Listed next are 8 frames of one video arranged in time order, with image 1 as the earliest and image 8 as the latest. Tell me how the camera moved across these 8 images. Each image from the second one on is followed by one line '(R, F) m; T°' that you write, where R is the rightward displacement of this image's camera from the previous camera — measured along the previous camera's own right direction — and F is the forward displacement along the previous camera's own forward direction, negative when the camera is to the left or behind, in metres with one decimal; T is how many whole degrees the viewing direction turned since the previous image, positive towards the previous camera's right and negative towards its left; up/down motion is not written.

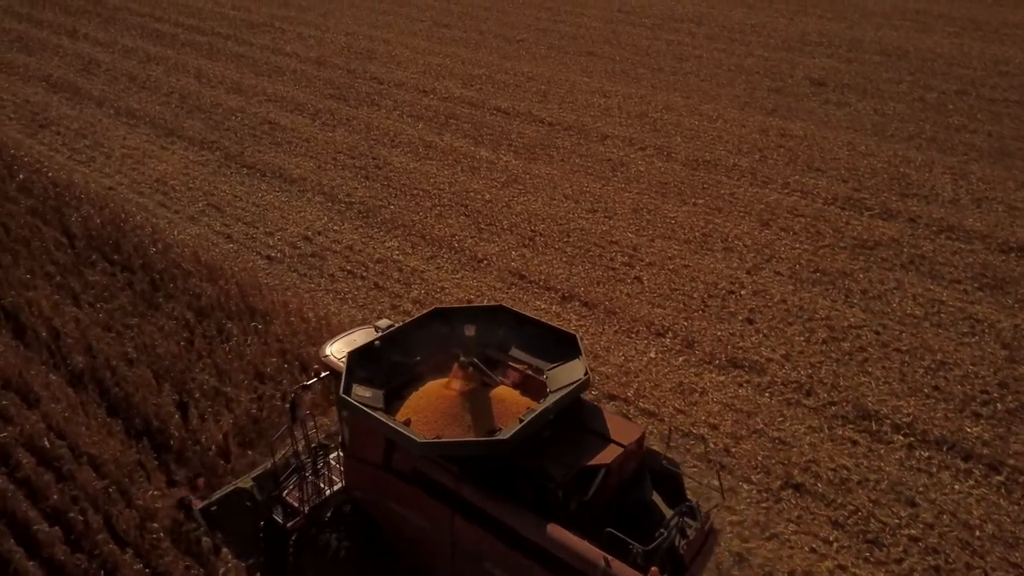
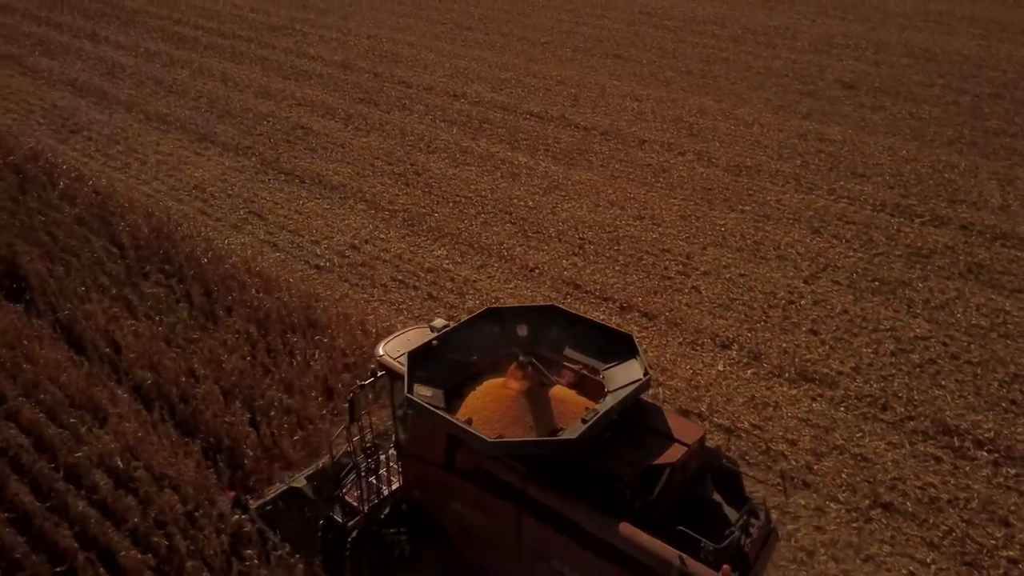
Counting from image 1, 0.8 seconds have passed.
(-0.6, +0.2) m; 0°
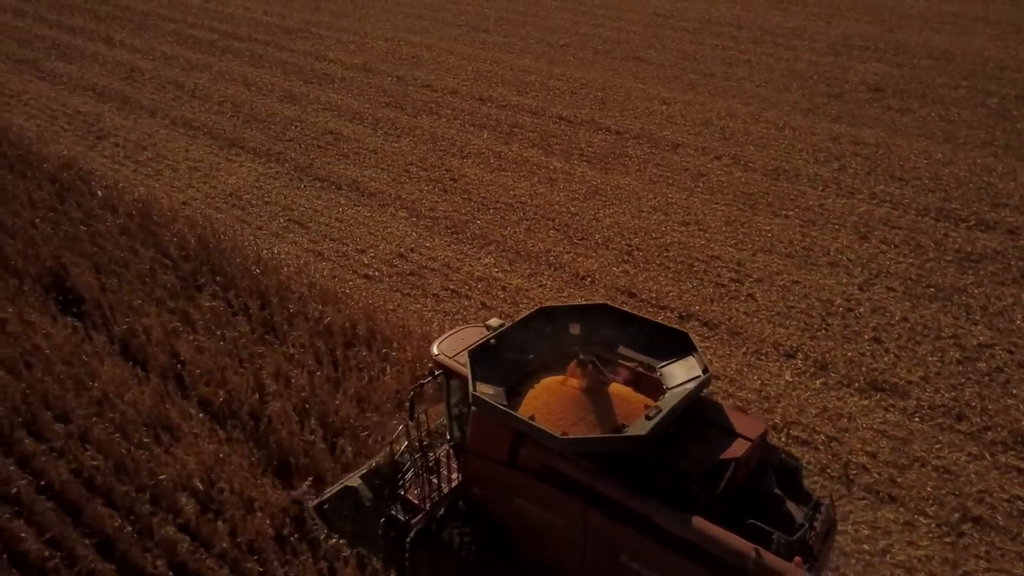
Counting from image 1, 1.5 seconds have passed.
(-0.6, +0.1) m; +1°
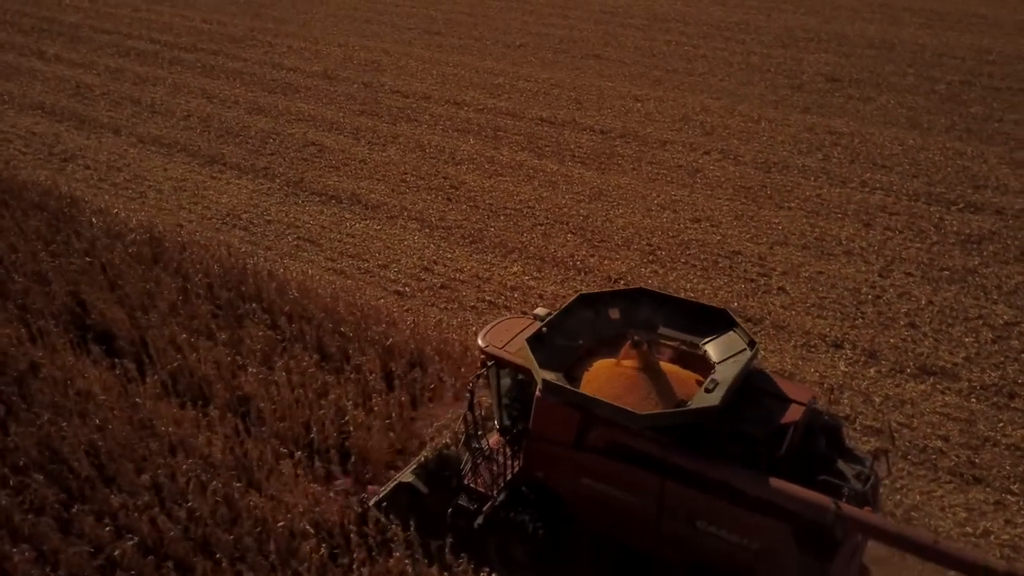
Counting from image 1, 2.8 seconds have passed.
(-1.2, +0.2) m; +6°
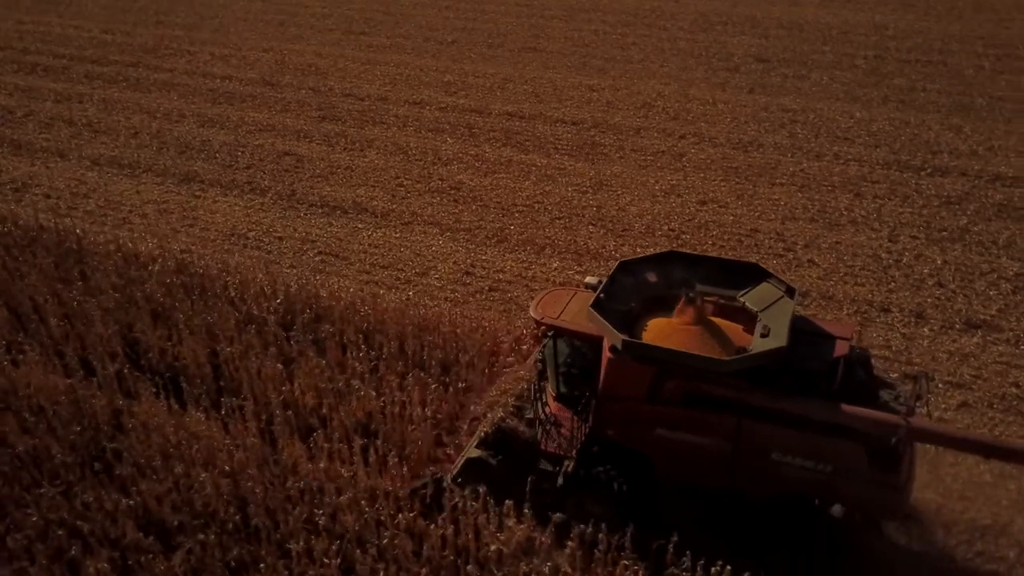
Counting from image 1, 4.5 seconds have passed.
(-1.8, +0.3) m; +9°
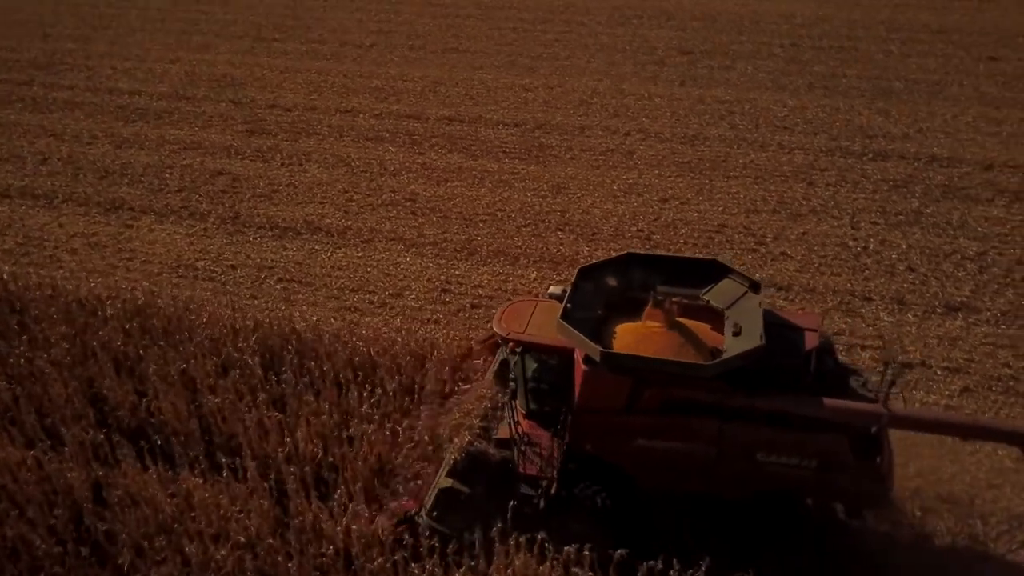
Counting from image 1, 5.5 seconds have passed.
(-0.8, +0.4) m; +7°
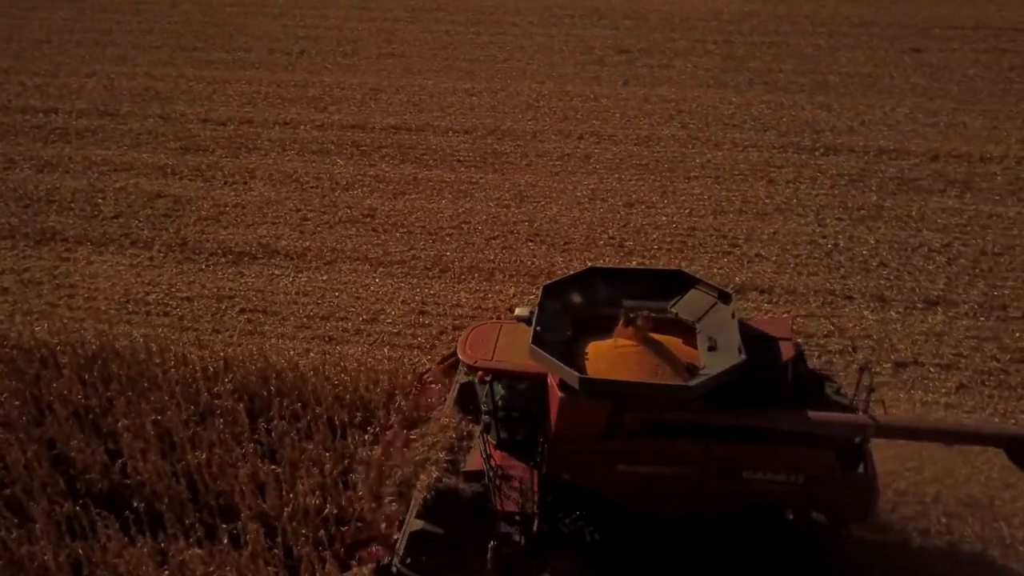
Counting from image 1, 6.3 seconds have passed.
(-0.6, +0.4) m; +5°
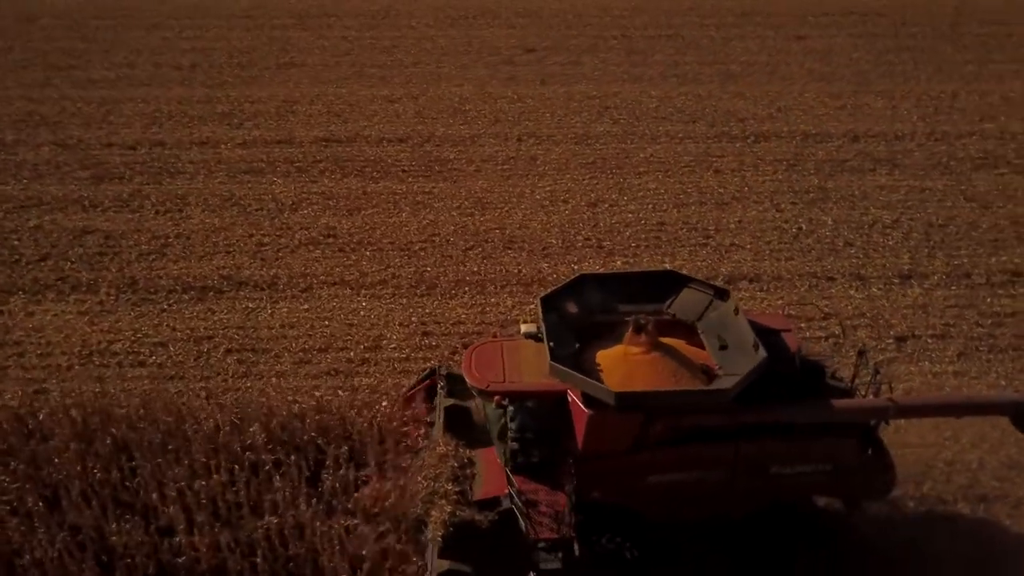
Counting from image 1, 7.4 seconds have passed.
(-1.2, +0.4) m; +9°
